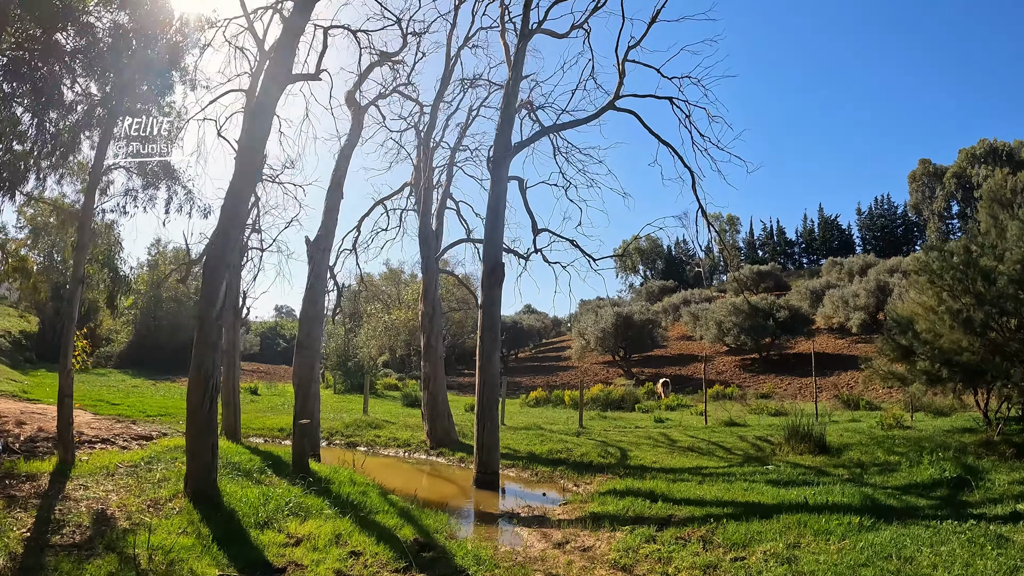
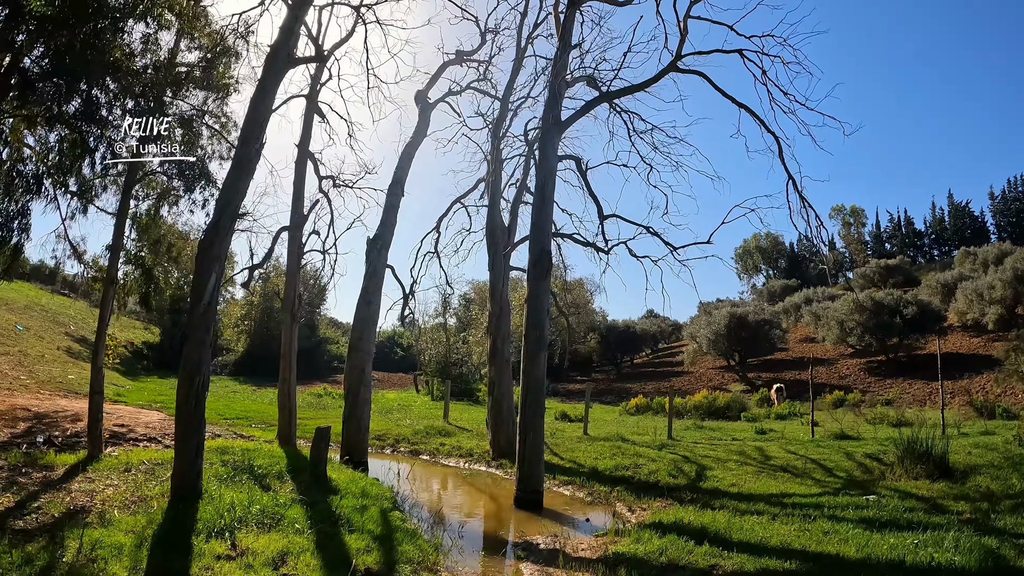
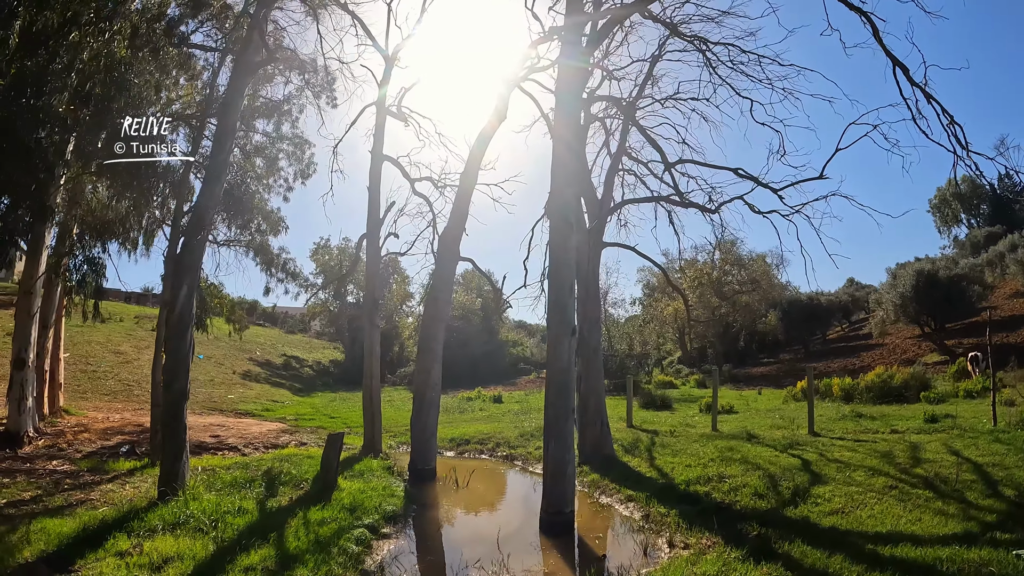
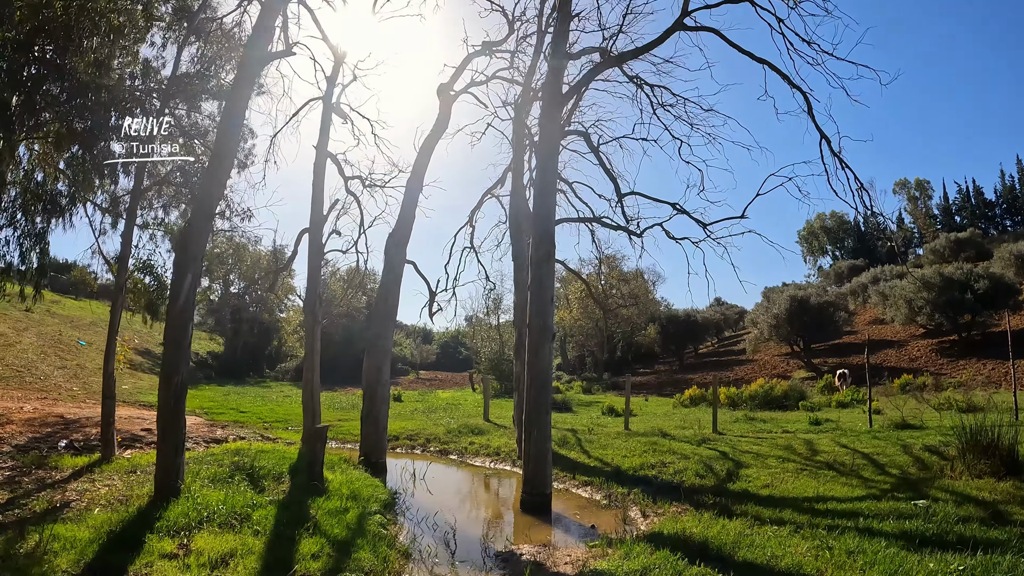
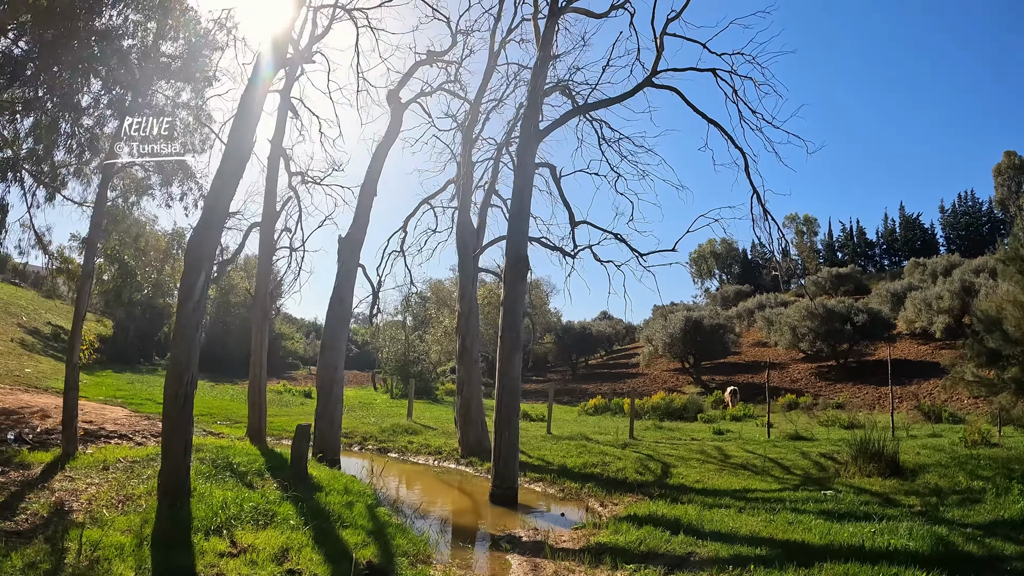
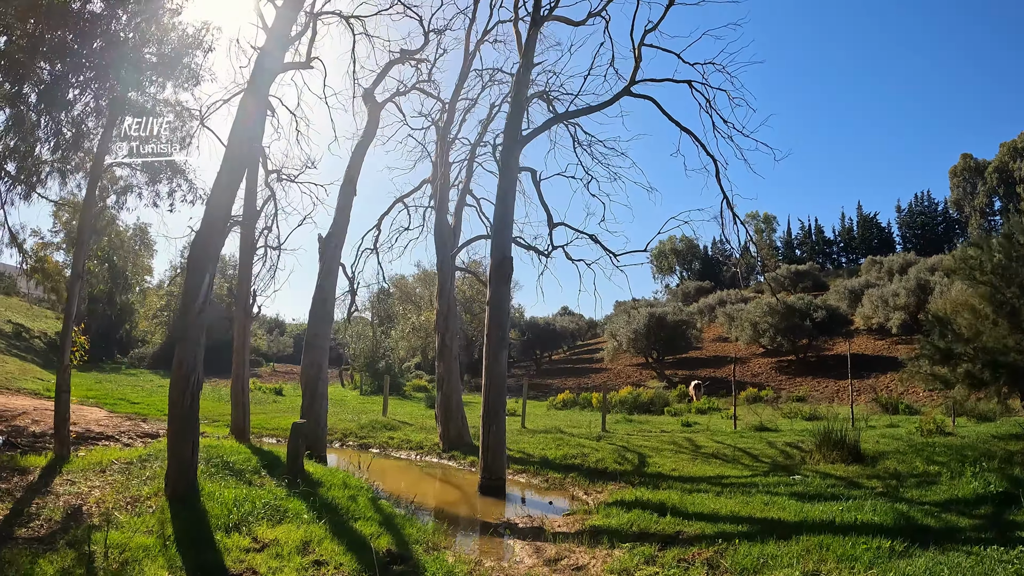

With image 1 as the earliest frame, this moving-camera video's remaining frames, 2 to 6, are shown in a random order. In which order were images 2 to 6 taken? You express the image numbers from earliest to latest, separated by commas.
6, 5, 2, 4, 3
